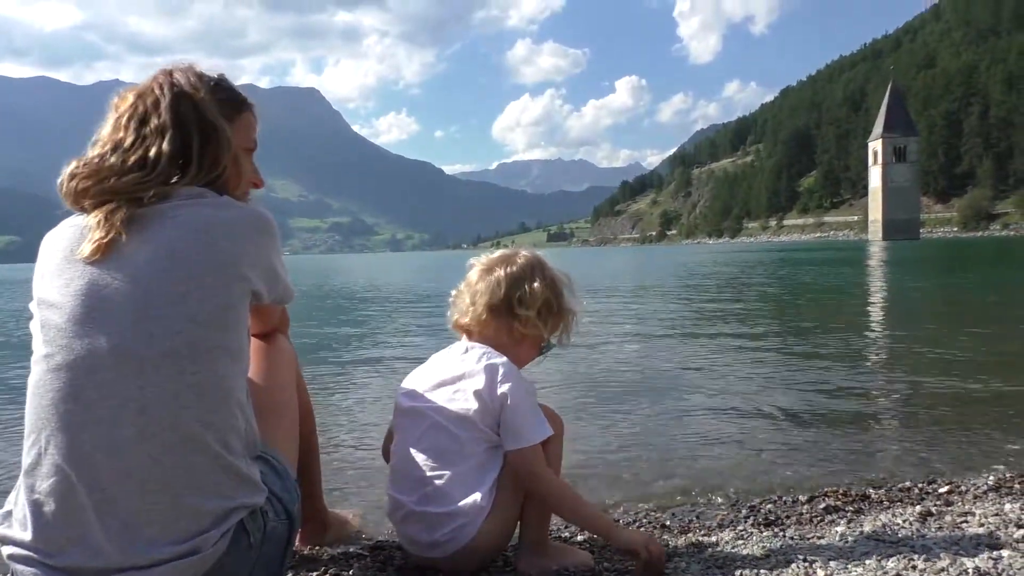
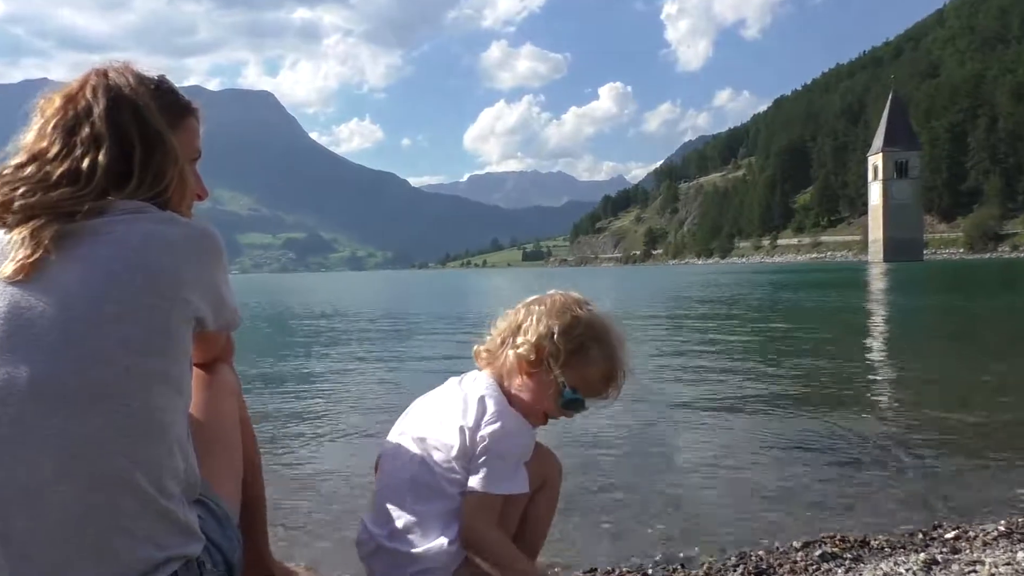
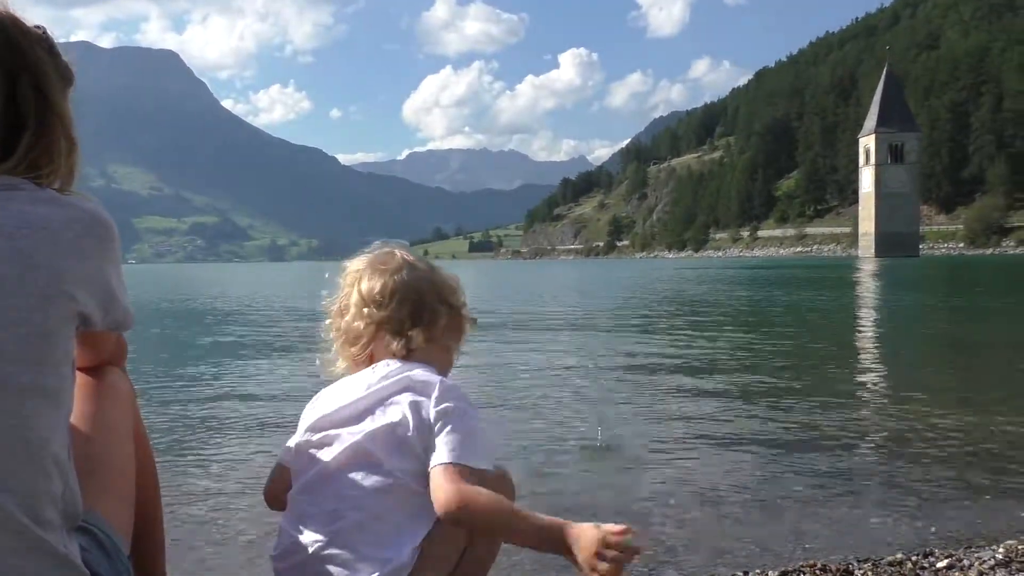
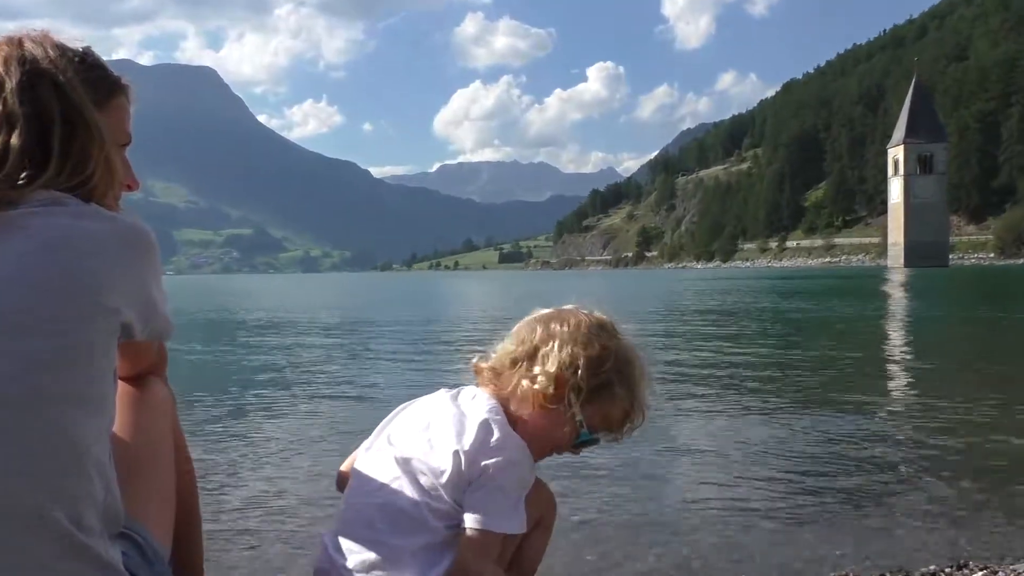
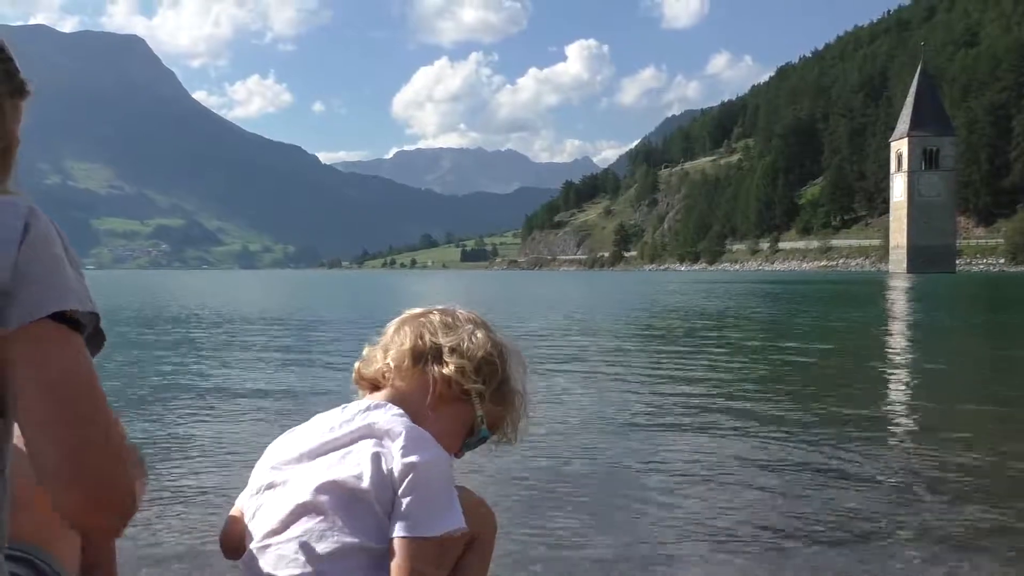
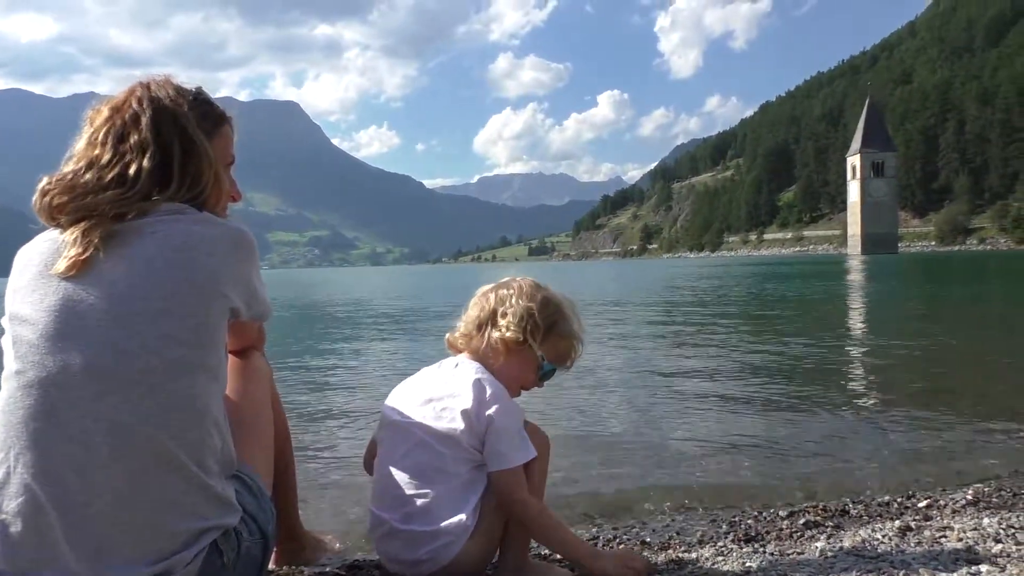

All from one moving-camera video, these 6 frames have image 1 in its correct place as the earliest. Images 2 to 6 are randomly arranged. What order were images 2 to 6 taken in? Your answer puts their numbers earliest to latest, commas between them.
6, 2, 4, 3, 5
